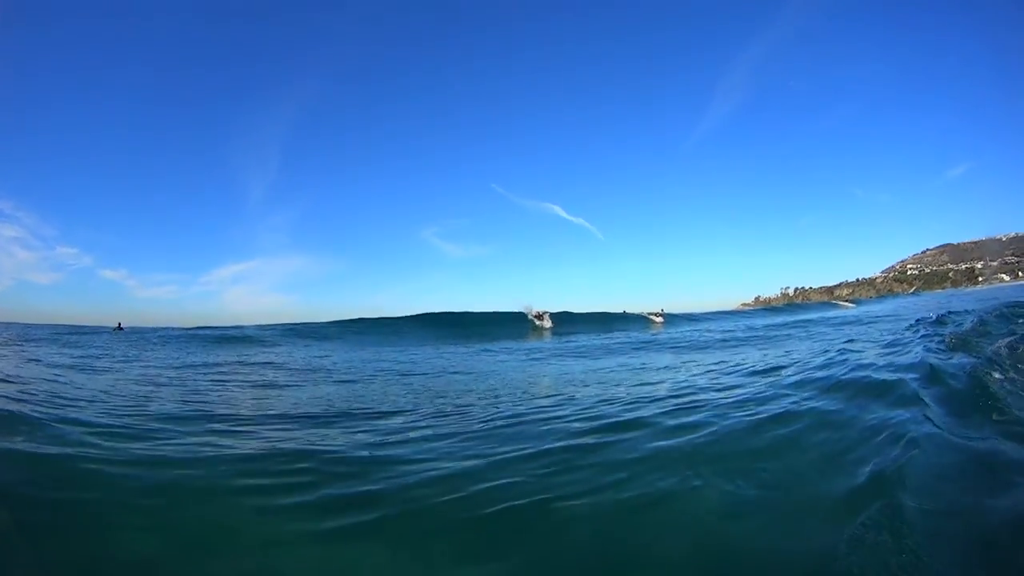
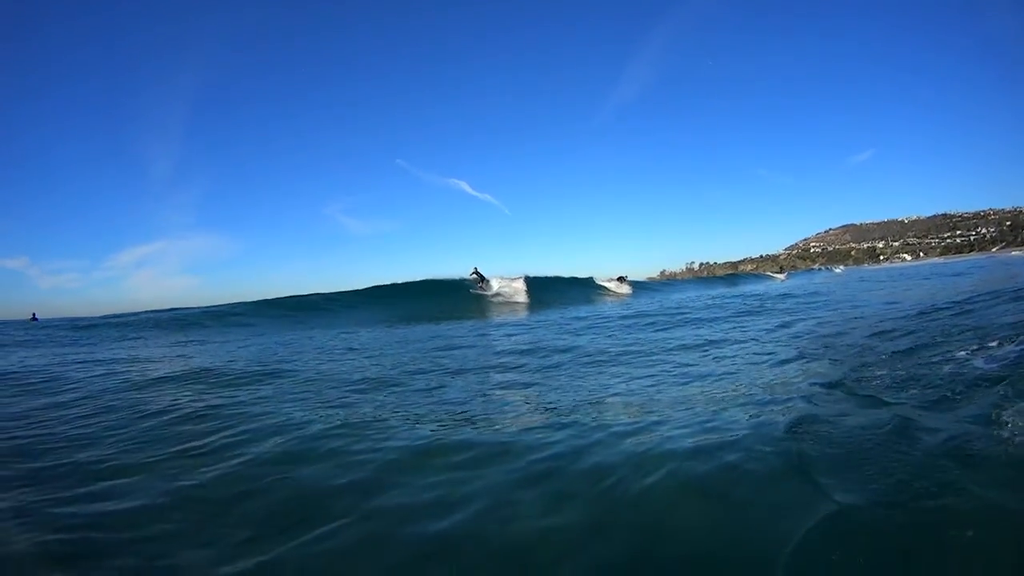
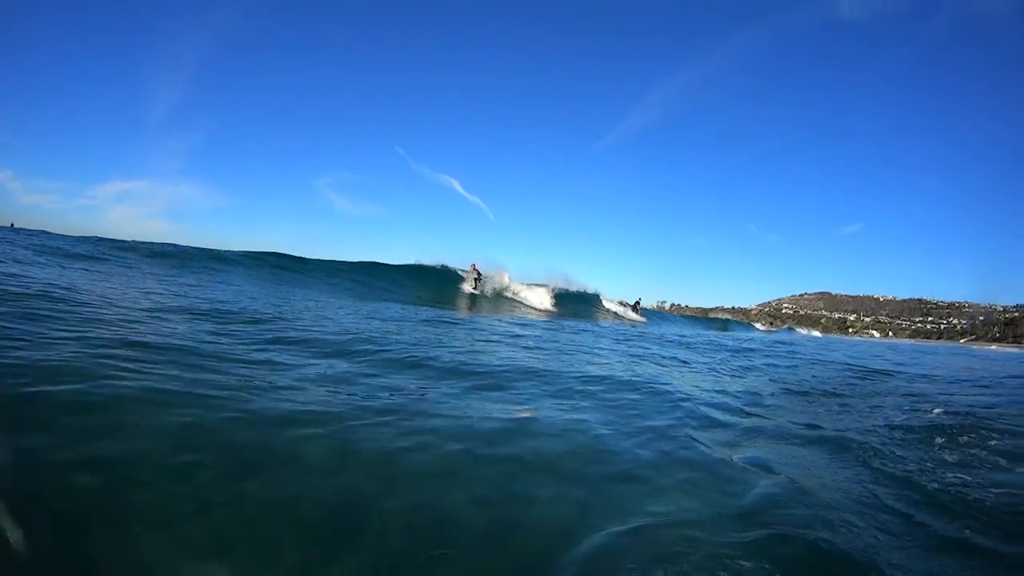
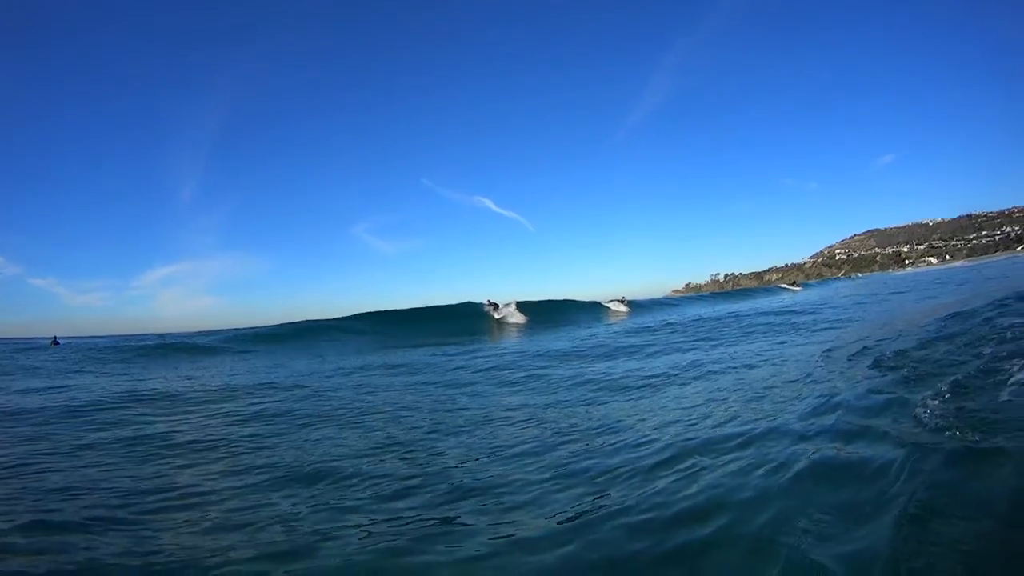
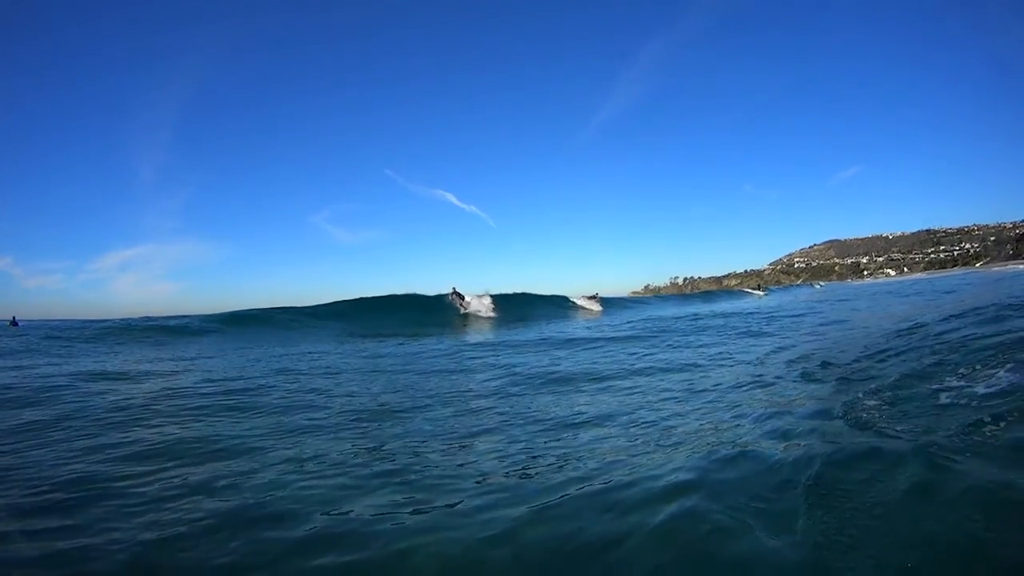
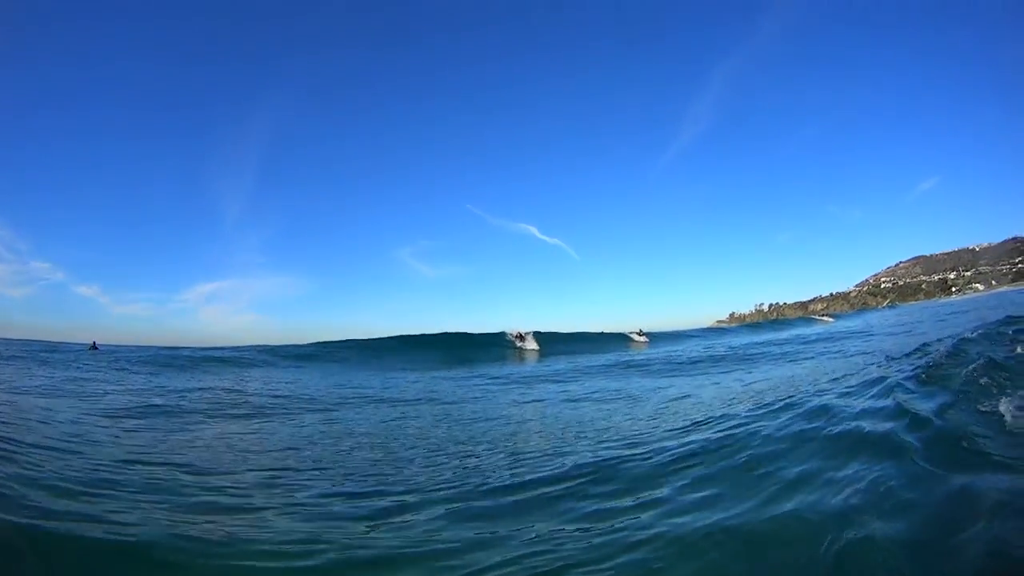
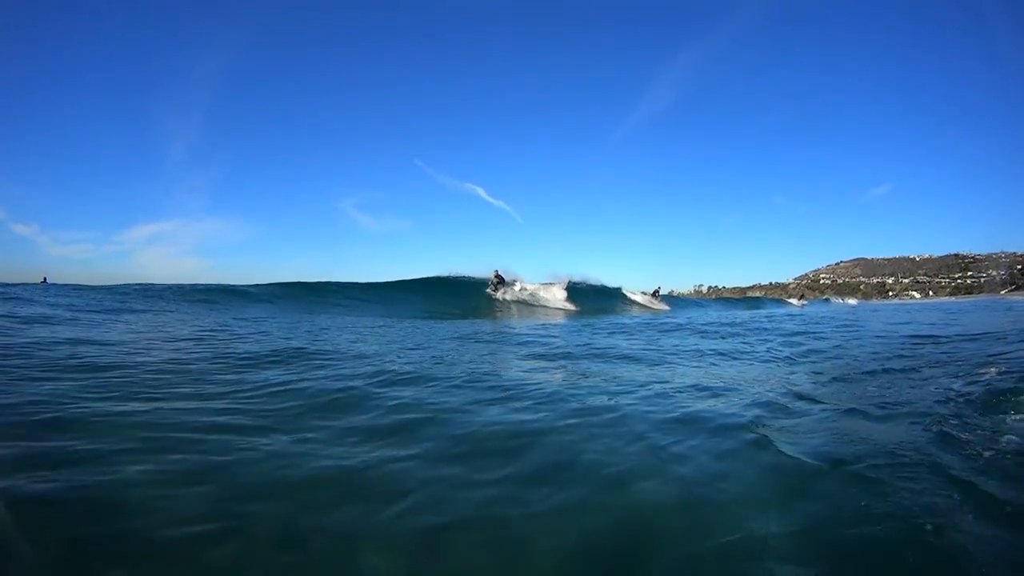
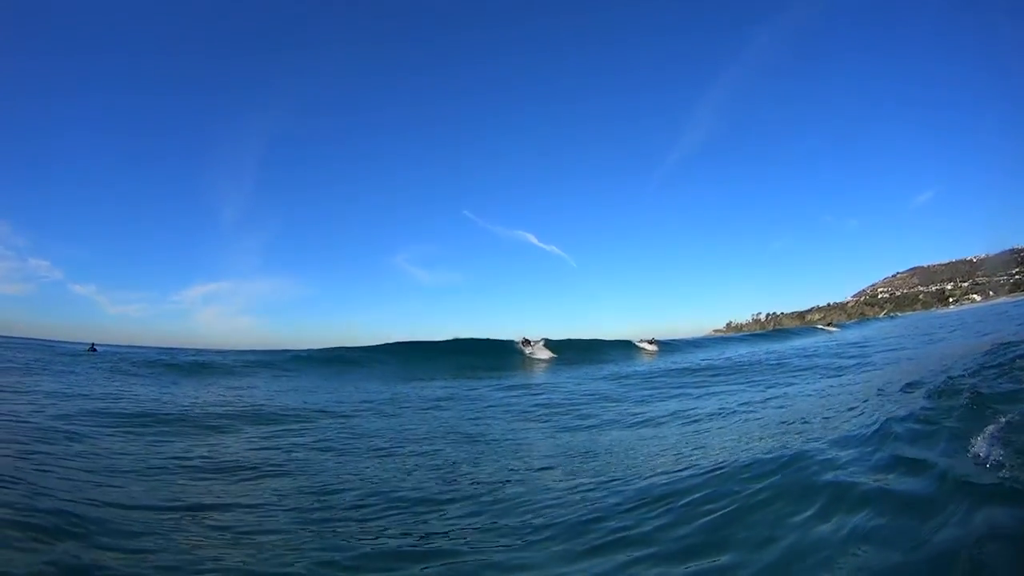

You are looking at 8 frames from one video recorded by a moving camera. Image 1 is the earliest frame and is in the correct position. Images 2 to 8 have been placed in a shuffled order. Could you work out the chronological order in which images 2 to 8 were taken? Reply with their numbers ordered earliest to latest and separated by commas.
6, 8, 4, 5, 2, 7, 3
